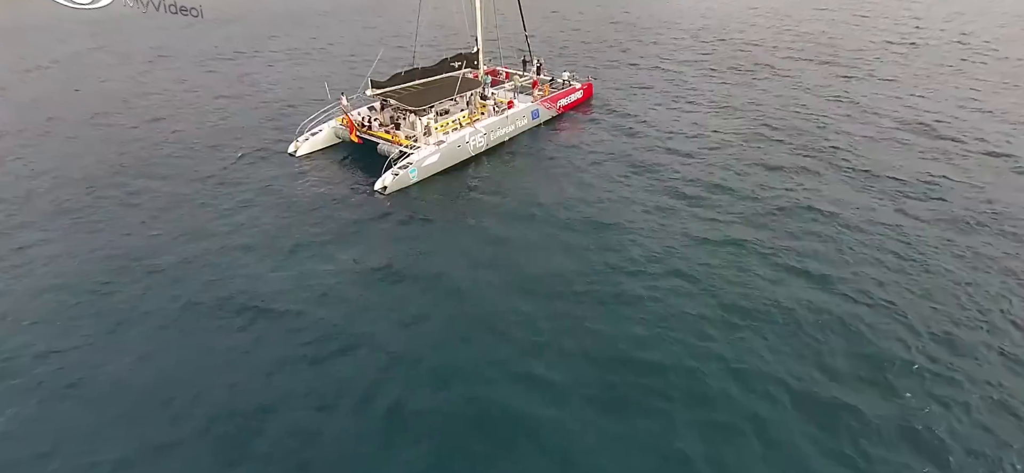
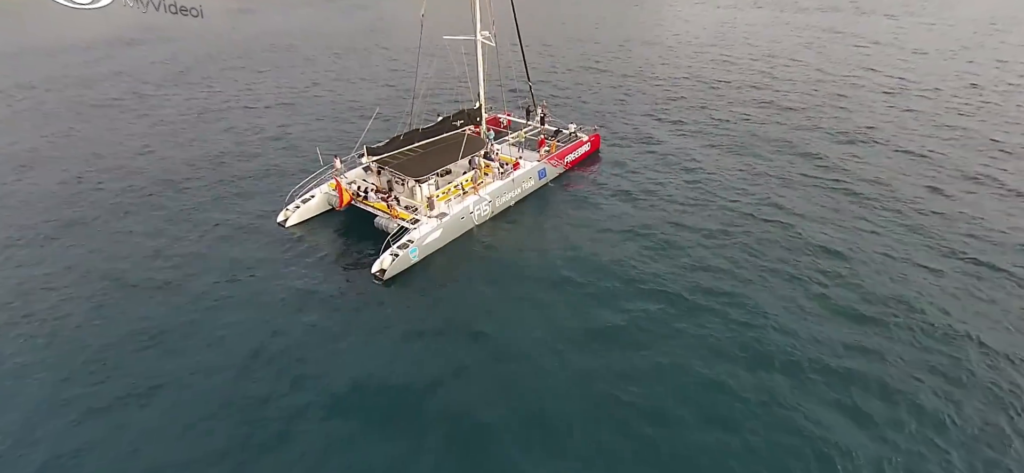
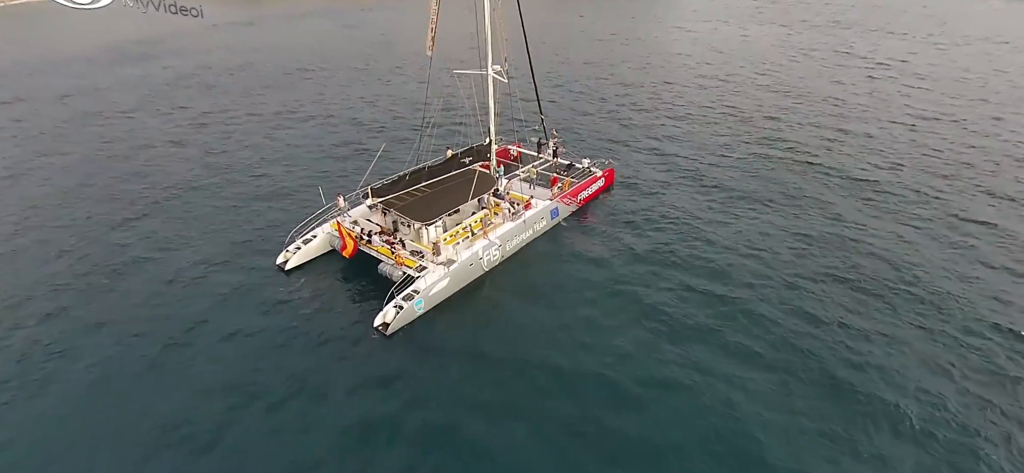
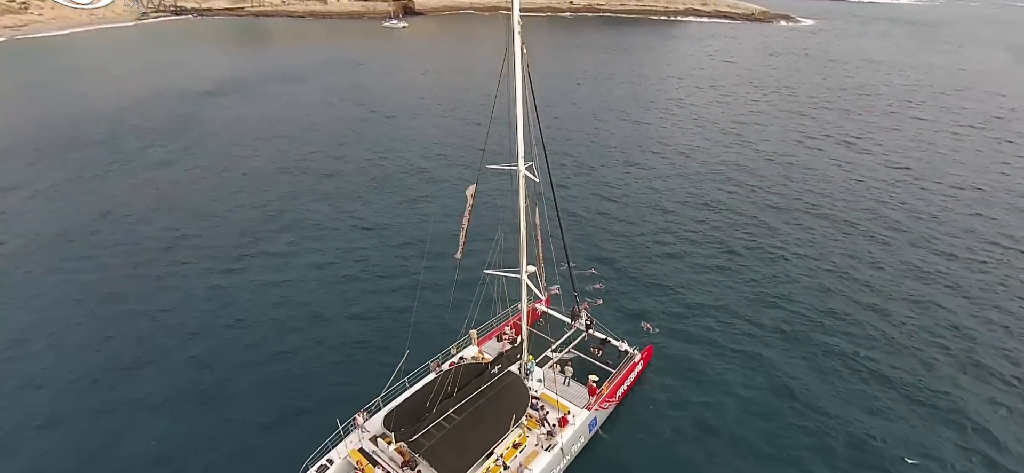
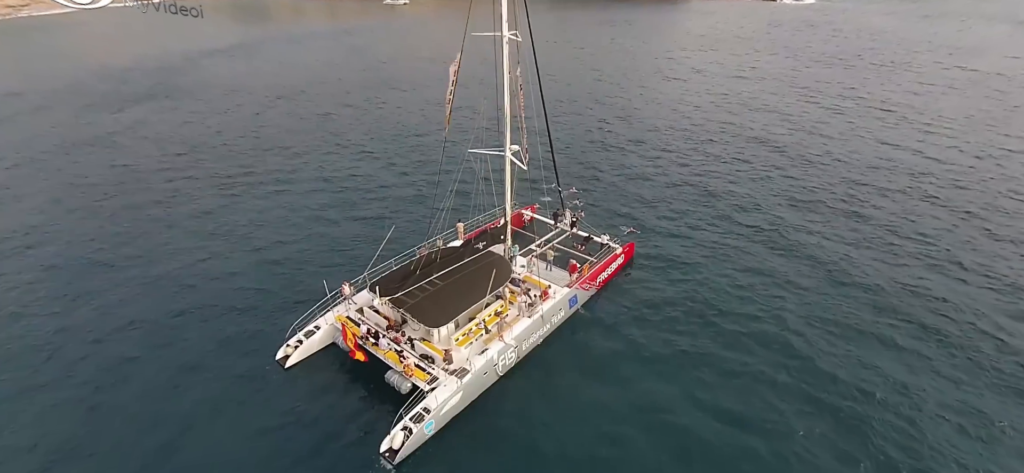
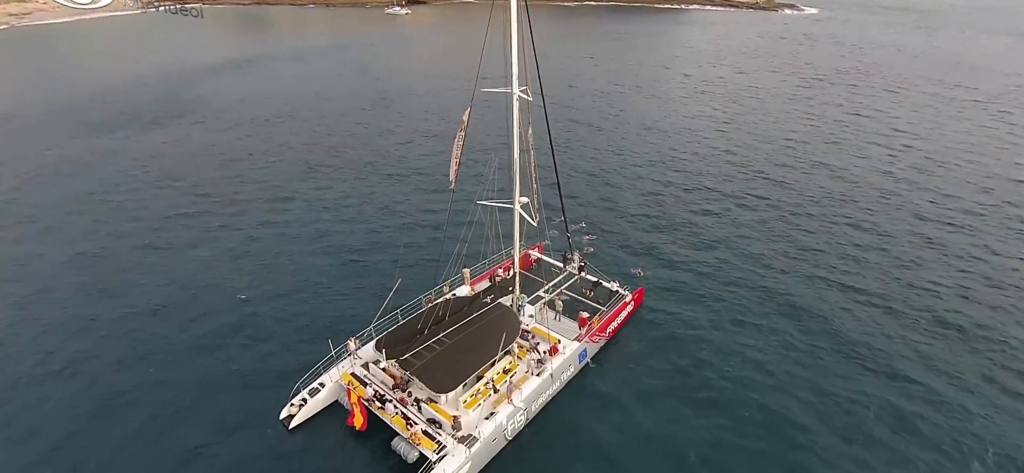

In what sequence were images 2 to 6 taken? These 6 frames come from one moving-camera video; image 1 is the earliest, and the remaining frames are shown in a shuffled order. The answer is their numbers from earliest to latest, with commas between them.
2, 3, 5, 6, 4
